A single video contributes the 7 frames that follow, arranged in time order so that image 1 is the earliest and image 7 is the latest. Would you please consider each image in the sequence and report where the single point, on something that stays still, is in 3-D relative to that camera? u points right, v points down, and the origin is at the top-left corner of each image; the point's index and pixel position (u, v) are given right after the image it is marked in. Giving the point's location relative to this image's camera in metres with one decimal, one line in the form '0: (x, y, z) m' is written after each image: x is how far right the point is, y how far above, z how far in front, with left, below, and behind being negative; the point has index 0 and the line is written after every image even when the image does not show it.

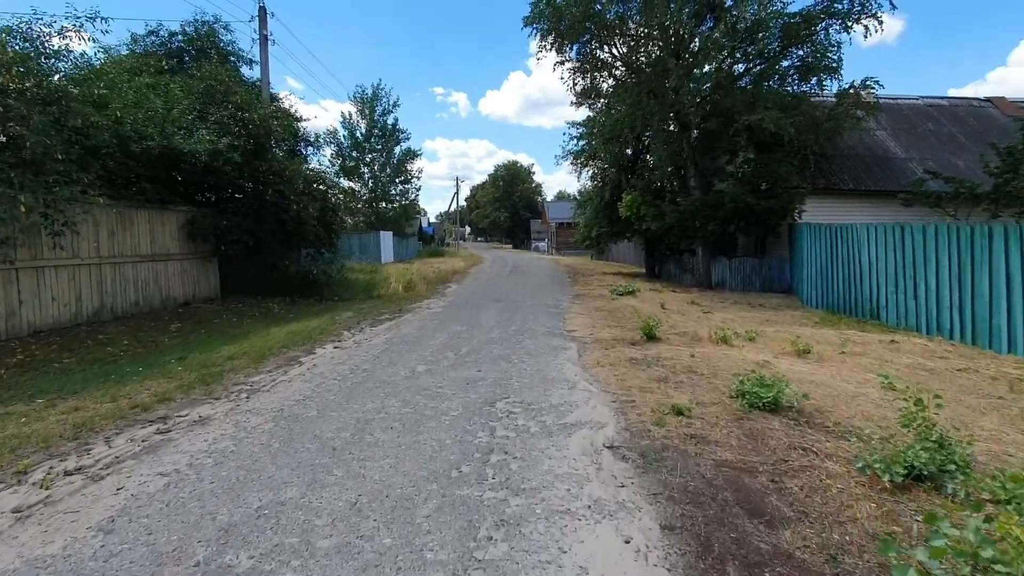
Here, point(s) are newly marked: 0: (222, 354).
0: (-4.0, -0.9, +7.1) m
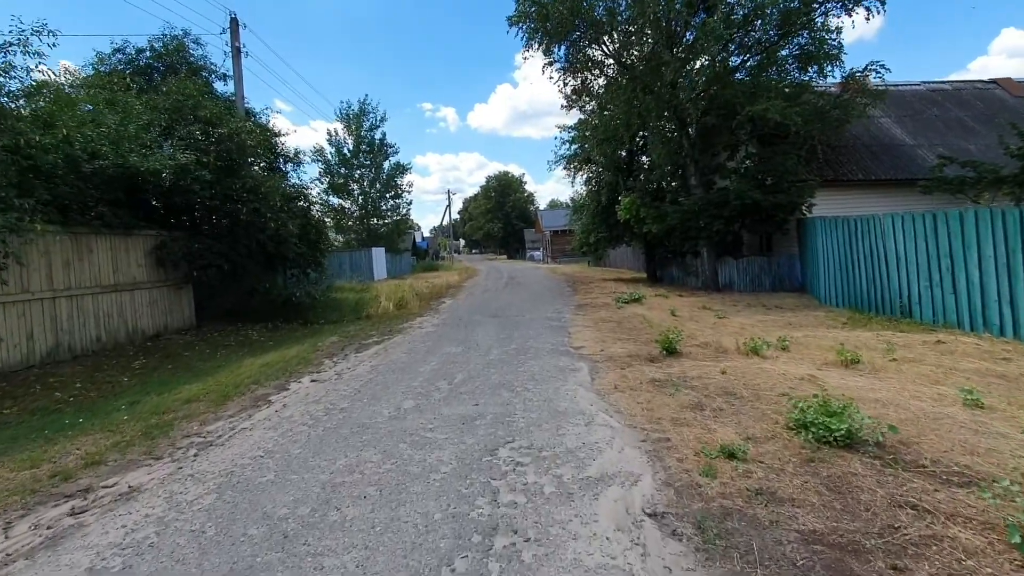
0: (-4.0, -1.3, +6.2) m
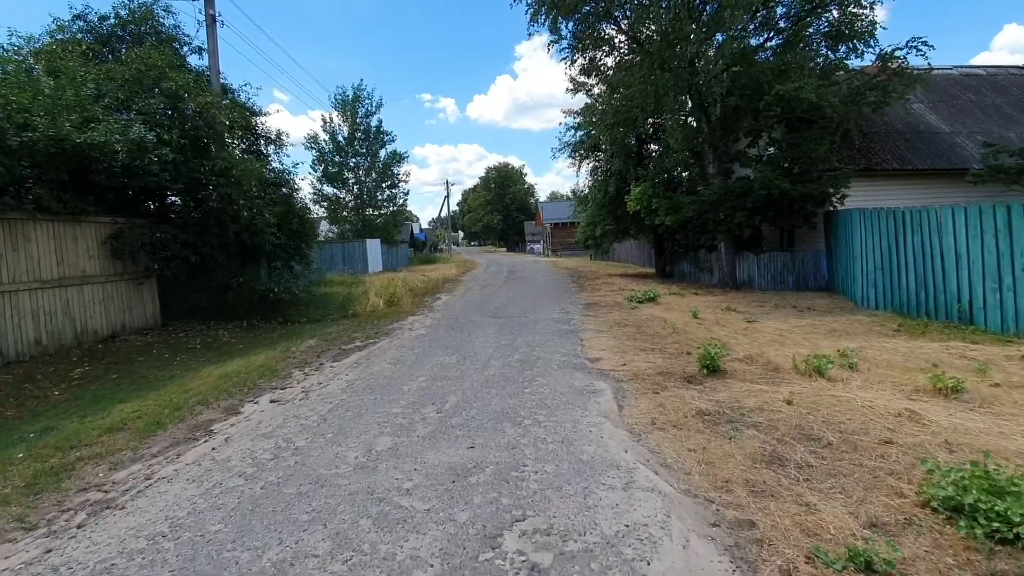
0: (-3.9, -1.3, +5.0) m
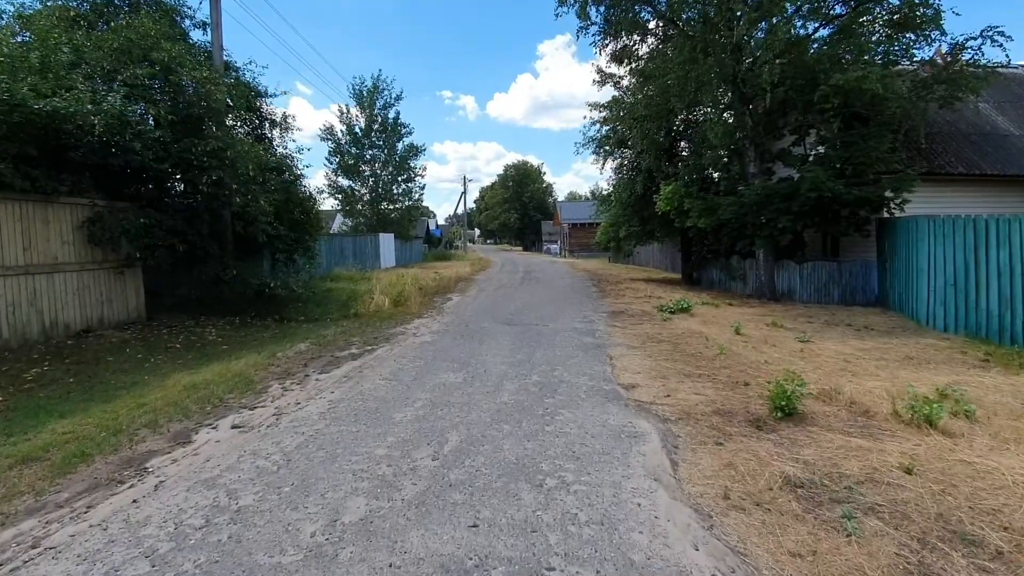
0: (-3.8, -1.3, +4.0) m
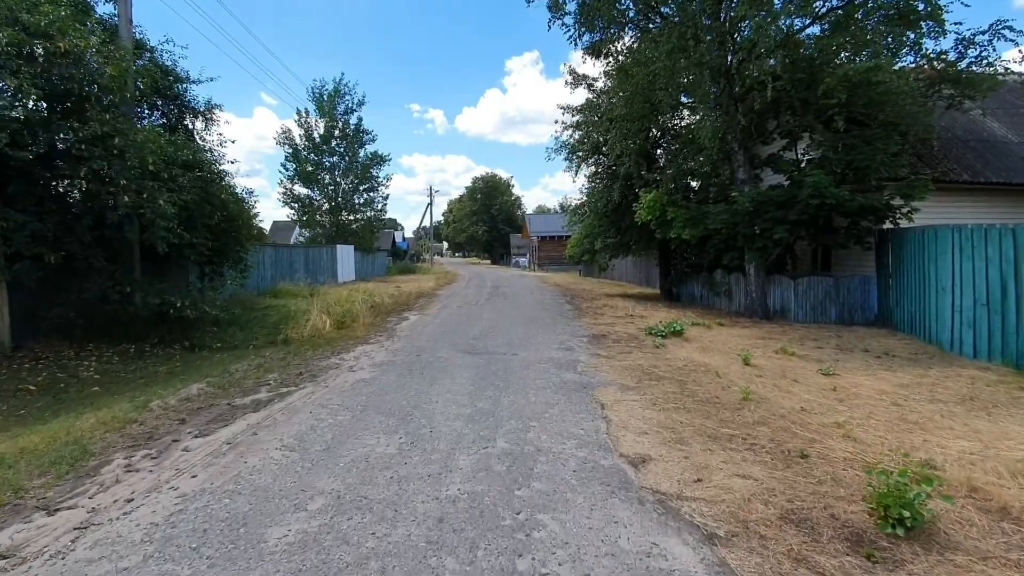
0: (-4.0, -1.4, +2.1) m
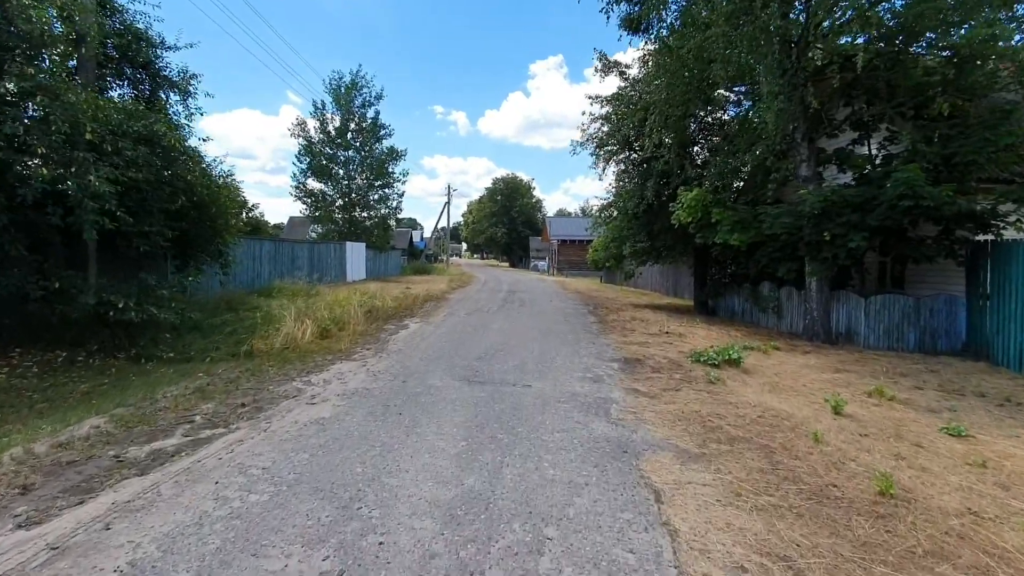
0: (-4.1, -1.4, +0.5) m
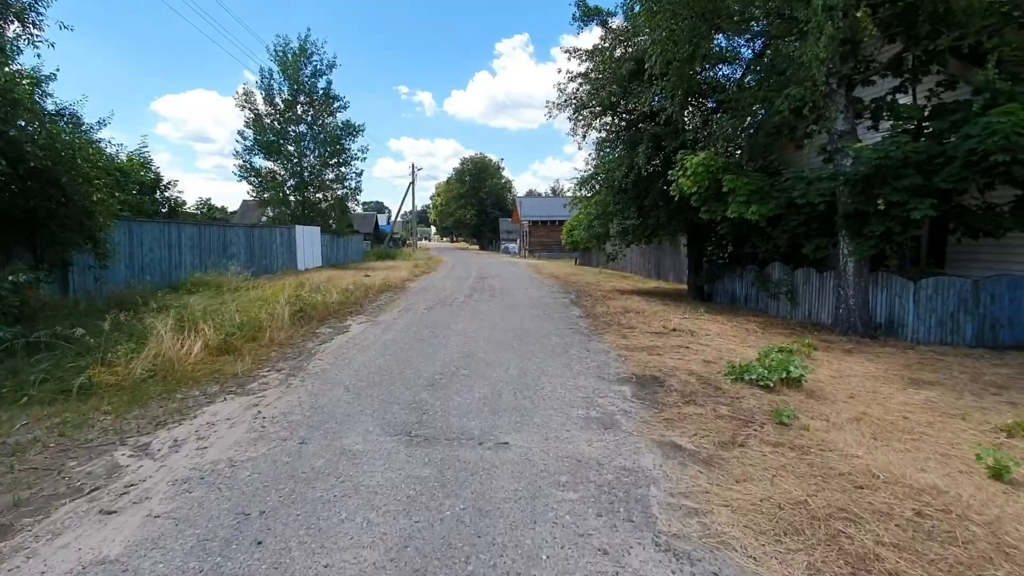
0: (-4.0, -1.7, -1.8) m
